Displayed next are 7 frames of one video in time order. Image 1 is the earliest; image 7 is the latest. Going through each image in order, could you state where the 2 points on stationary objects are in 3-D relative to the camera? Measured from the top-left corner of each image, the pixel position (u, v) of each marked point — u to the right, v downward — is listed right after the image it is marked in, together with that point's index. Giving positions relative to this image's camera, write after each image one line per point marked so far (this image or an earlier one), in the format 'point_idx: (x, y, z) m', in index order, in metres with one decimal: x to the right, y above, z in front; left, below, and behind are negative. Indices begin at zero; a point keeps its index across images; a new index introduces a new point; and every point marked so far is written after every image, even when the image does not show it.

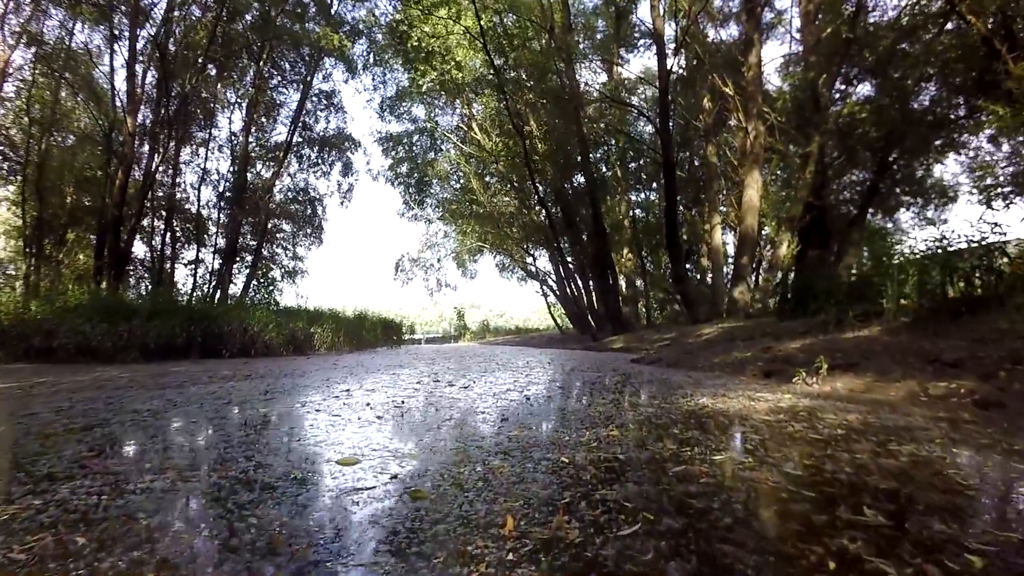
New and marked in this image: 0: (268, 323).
0: (-4.8, -0.6, +10.9) m
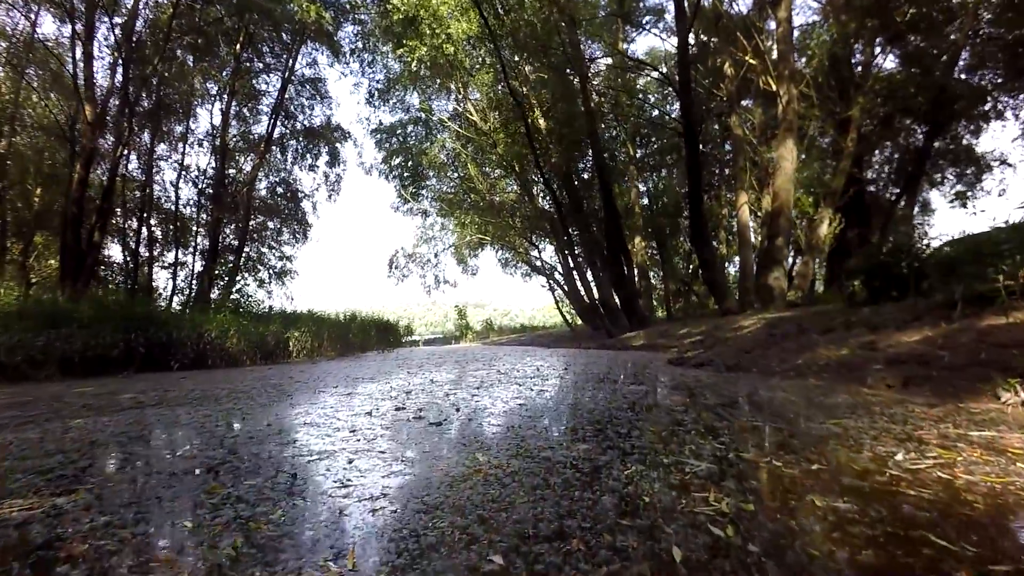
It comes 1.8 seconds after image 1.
0: (-4.7, -0.6, +9.5) m
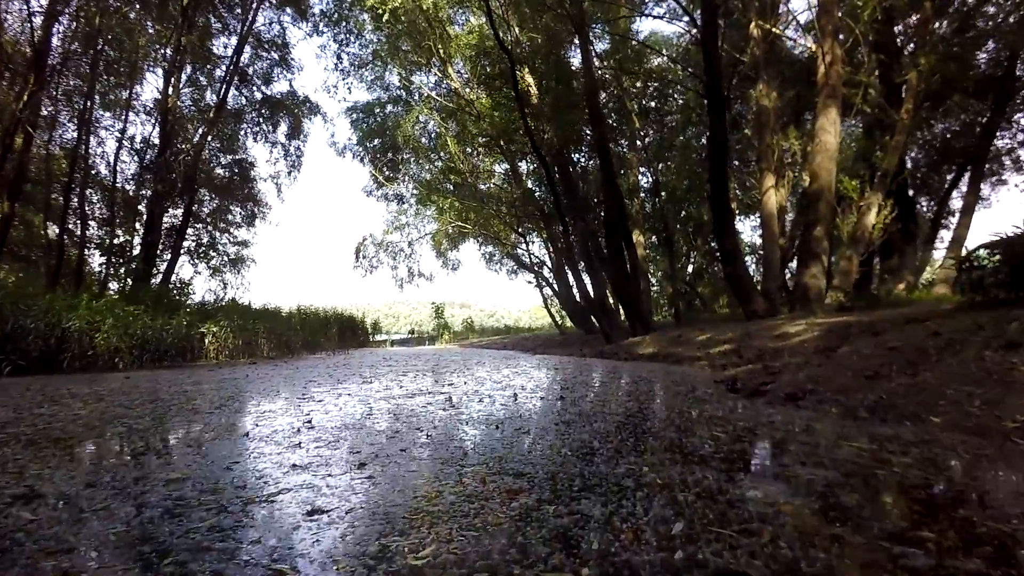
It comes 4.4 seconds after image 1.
0: (-5.0, -0.3, +7.3) m
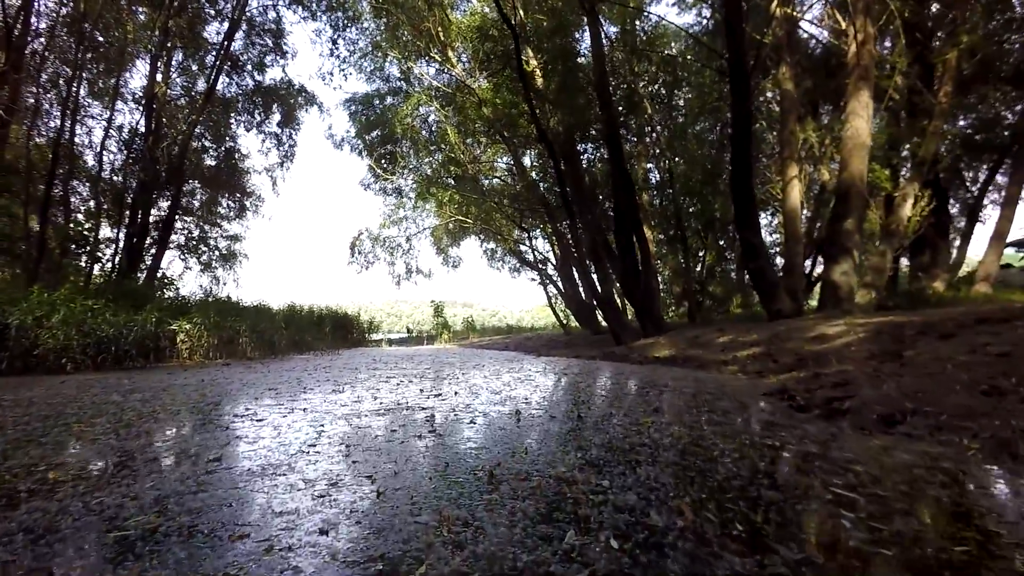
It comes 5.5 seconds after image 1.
0: (-5.0, -0.3, +6.6) m
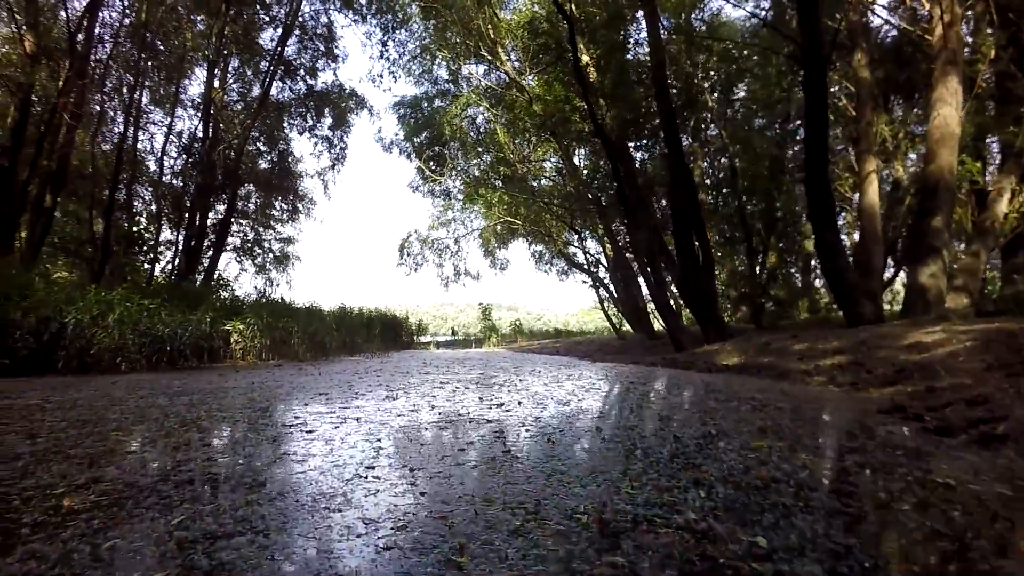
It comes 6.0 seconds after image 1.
0: (-4.4, -0.3, +6.6) m
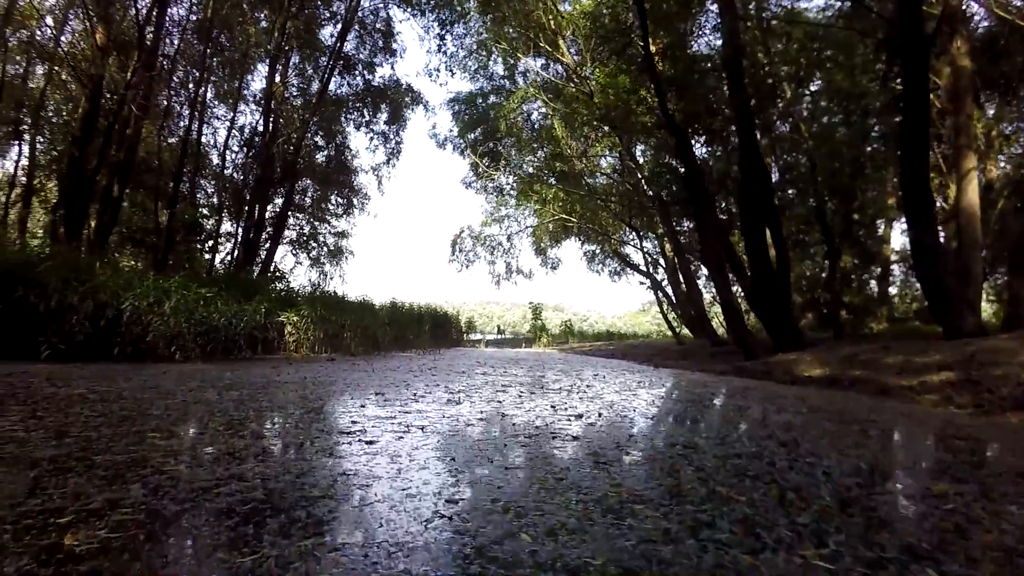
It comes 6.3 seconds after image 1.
0: (-3.7, -0.1, +6.6) m
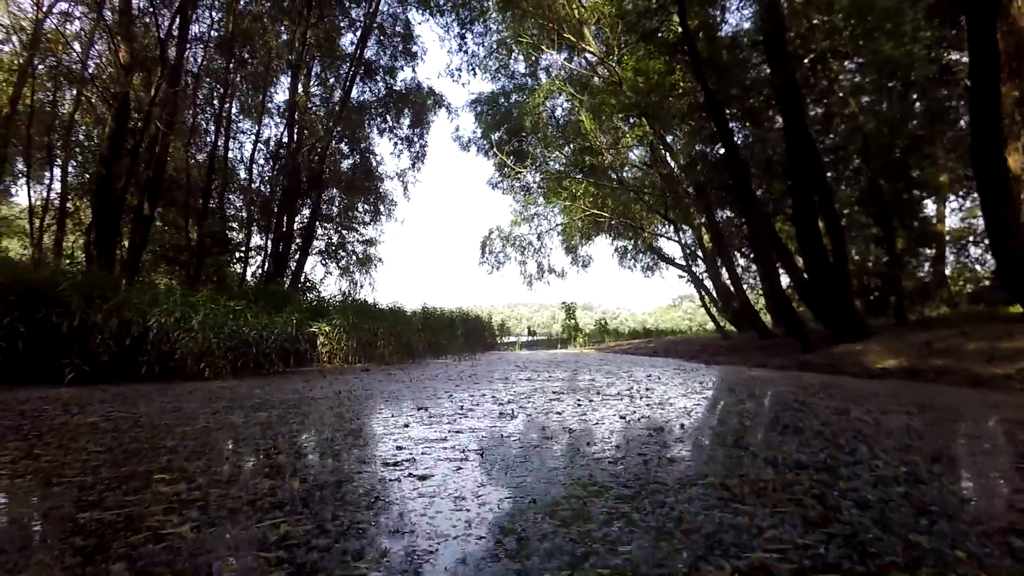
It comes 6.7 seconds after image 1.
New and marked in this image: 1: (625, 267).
0: (-3.3, -0.3, +6.4) m
1: (+3.7, +0.7, +19.8) m
